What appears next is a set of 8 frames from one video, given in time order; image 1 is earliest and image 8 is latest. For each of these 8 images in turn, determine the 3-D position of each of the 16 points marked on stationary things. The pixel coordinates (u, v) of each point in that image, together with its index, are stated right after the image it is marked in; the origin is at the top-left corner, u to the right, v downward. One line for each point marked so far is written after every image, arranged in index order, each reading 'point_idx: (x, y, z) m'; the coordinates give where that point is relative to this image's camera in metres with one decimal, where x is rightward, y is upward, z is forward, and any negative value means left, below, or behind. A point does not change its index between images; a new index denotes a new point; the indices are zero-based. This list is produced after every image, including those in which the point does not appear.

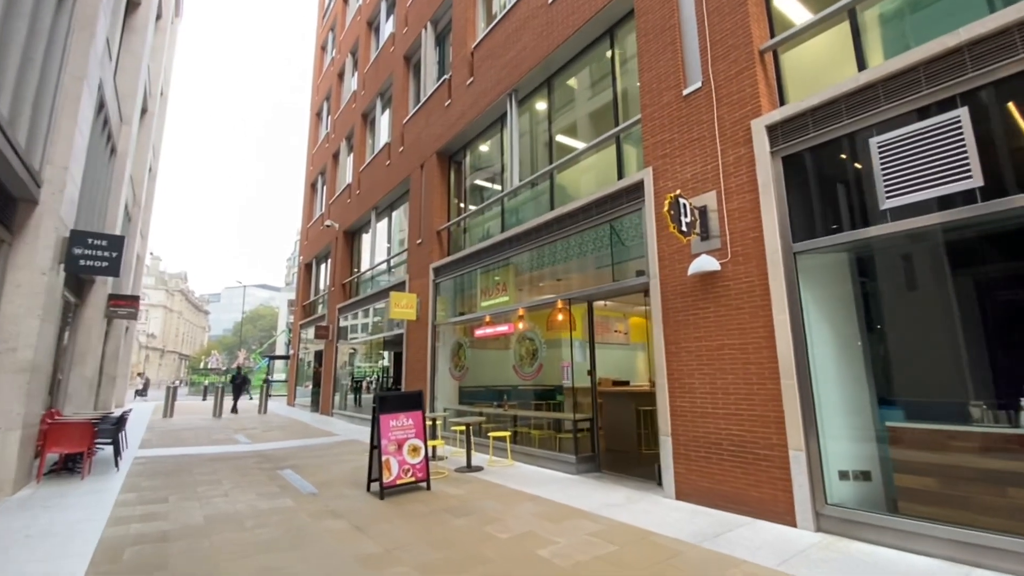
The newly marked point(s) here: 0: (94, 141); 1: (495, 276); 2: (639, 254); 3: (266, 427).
0: (-8.7, +3.0, +9.9) m
1: (-0.4, +0.3, +10.8) m
2: (+1.9, +0.5, +7.4) m
3: (-7.6, -4.3, +14.8) m
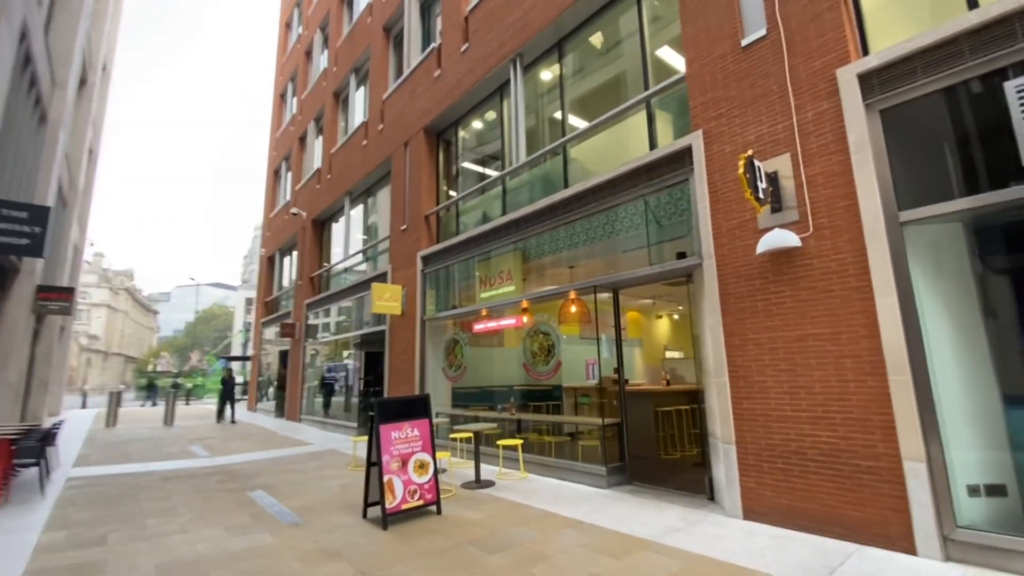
0: (-8.5, +3.2, +8.2) m
1: (-0.4, +0.5, +9.7) m
2: (+2.2, +0.7, +6.4) m
3: (-7.8, -4.0, +13.2) m
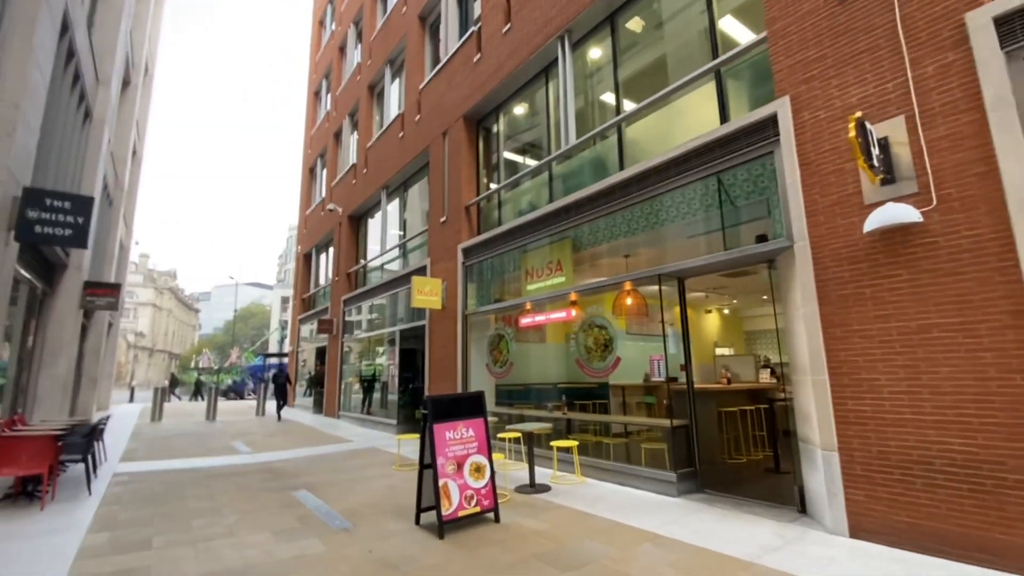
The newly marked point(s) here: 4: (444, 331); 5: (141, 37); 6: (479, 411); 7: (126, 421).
0: (-7.7, +3.3, +8.1) m
1: (+0.6, +0.6, +9.2) m
2: (+3.0, +0.9, +5.8) m
3: (-6.6, -3.9, +13.1) m
4: (-1.6, -1.0, +11.1) m
5: (-14.2, +9.5, +18.4) m
6: (-0.4, -1.4, +5.6) m
7: (-12.9, -4.4, +16.0) m
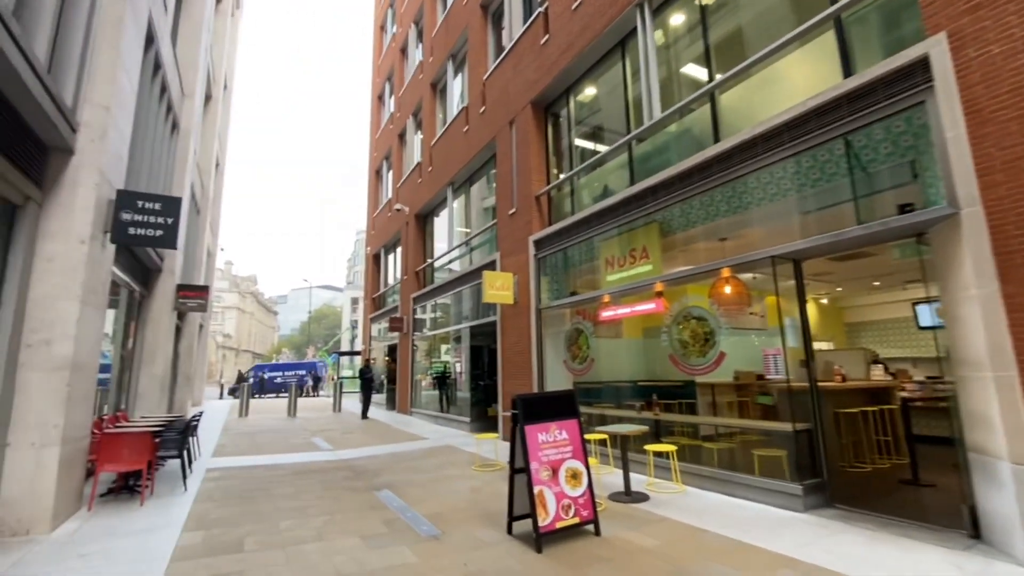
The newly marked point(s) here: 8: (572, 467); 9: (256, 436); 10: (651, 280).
0: (-6.5, +3.3, +8.5) m
1: (+2.0, +0.8, +8.5) m
2: (+3.9, +1.1, +4.8) m
3: (-4.6, -3.9, +13.3) m
4: (+0.1, -0.9, +10.7) m
5: (-11.8, +9.4, +19.4) m
6: (+0.6, -1.3, +5.0) m
7: (-10.4, -4.5, +17.0) m
8: (+0.6, -1.8, +4.7) m
9: (-6.5, -3.8, +12.2) m
10: (+2.2, +0.1, +7.8) m
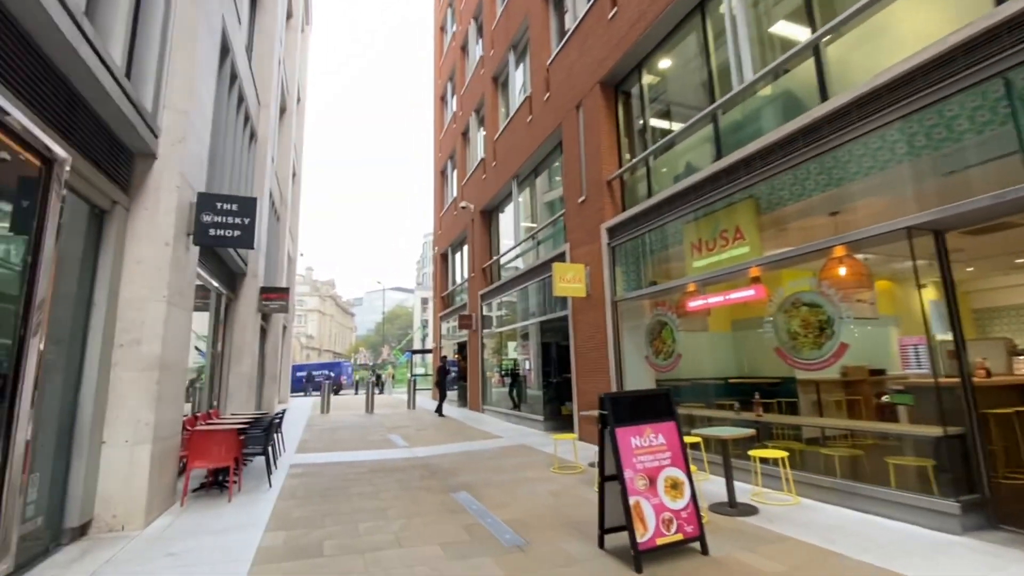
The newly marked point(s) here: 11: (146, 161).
0: (-5.3, +3.3, +8.8) m
1: (+3.2, +1.0, +7.7) m
2: (+4.6, +1.3, +3.8) m
3: (-2.6, -3.8, +13.3) m
4: (+1.6, -0.7, +10.1) m
5: (-9.2, +9.3, +20.3) m
6: (+1.4, -1.2, +4.5) m
7: (-7.8, -4.6, +17.8) m
8: (+1.4, -1.6, +4.2) m
9: (-4.6, -3.8, +12.5) m
10: (+3.4, +0.3, +7.0) m
11: (-4.1, +1.4, +5.4) m
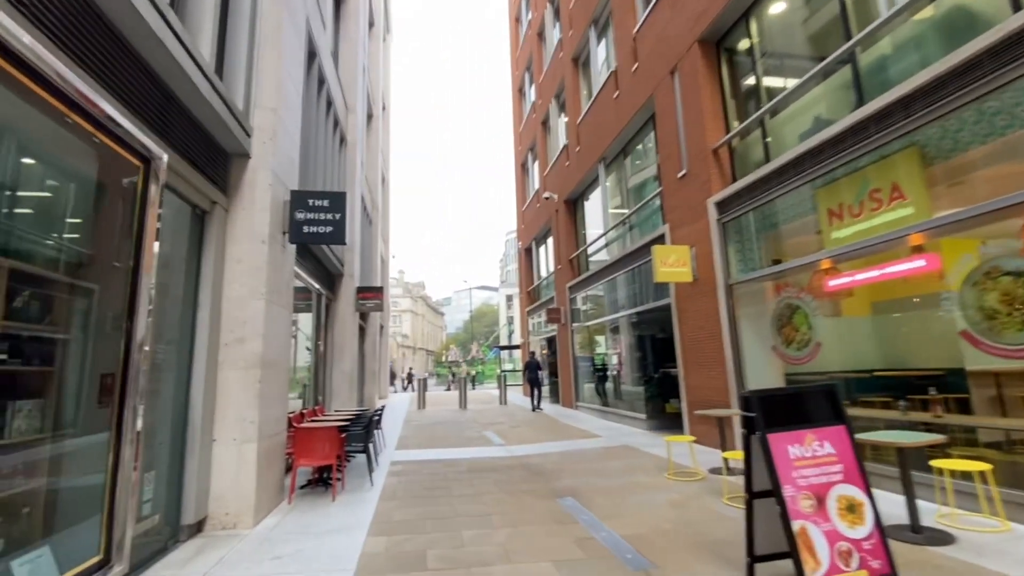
0: (-3.7, +3.3, +8.9) m
1: (+4.5, +1.4, +6.4) m
2: (+5.3, +1.7, +2.3) m
3: (+0.1, -3.6, +13.0) m
4: (+3.5, -0.4, +9.1) m
5: (-5.9, +9.3, +21.0) m
6: (+2.3, -0.9, +3.5) m
7: (-4.3, -4.6, +18.3) m
8: (+2.3, -1.4, +3.3) m
9: (-2.1, -3.7, +12.6) m
10: (+4.6, +0.7, +5.7) m
11: (-3.0, +1.4, +5.4) m
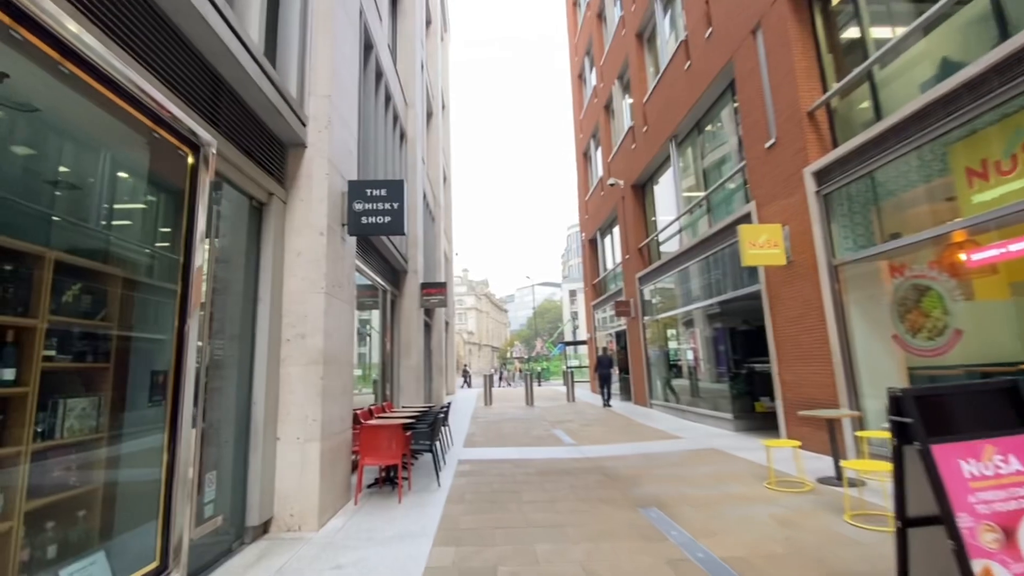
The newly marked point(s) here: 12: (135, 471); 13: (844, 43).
0: (-2.6, +3.4, +8.8) m
1: (+5.3, +1.6, +5.3) m
2: (+5.5, +1.9, +1.1) m
3: (+1.9, -3.4, +12.4) m
4: (+4.7, -0.1, +8.1) m
5: (-3.3, +9.4, +21.0) m
6: (+2.8, -0.7, +2.7) m
7: (-1.7, -4.4, +18.2) m
8: (+2.7, -1.2, +2.4) m
9: (-0.3, -3.5, +12.2) m
10: (+5.3, +1.0, +4.5) m
11: (-2.3, +1.5, +5.2) m
12: (-2.4, -1.2, +3.1) m
13: (+5.2, +3.8, +7.5) m
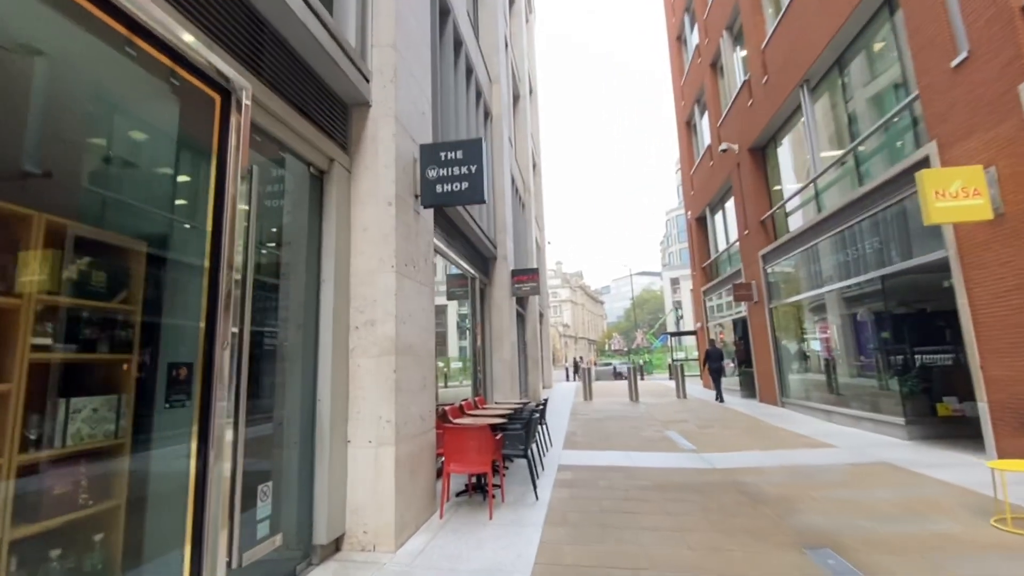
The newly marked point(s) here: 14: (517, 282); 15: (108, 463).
0: (-1.0, +3.6, +8.1) m
1: (+6.0, +2.1, +3.1) m
2: (+5.4, +2.3, -1.0) m
3: (+4.3, -3.0, +10.8) m
4: (+6.1, +0.3, +6.0) m
5: (+0.4, +9.8, +20.1) m
6: (+3.2, -0.4, +1.1) m
7: (+1.9, -4.0, +17.2) m
8: (+3.1, -0.9, +0.9) m
9: (+2.1, -3.2, +11.1) m
10: (+5.9, +1.4, +2.4) m
11: (-1.4, +1.7, +4.6) m
12: (-1.8, -1.1, +2.5) m
13: (+6.3, +4.3, +5.3) m
14: (+0.1, +0.1, +12.5) m
15: (-2.1, -0.9, +2.5) m
